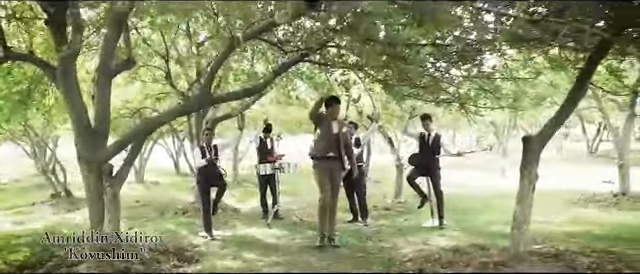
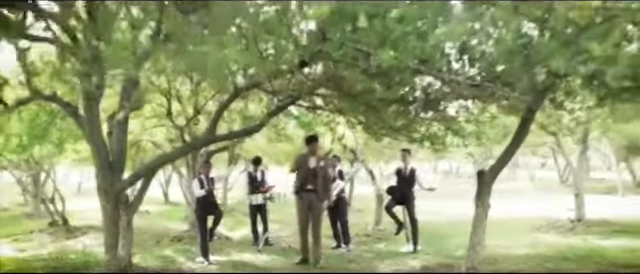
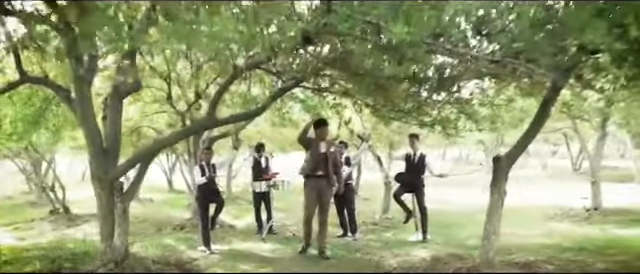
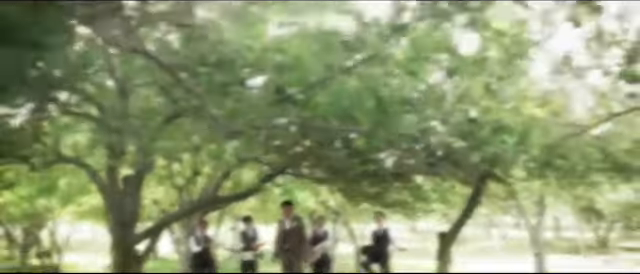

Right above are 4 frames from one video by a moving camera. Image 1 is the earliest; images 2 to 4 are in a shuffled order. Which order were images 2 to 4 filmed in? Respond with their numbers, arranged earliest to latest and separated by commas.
3, 2, 4
